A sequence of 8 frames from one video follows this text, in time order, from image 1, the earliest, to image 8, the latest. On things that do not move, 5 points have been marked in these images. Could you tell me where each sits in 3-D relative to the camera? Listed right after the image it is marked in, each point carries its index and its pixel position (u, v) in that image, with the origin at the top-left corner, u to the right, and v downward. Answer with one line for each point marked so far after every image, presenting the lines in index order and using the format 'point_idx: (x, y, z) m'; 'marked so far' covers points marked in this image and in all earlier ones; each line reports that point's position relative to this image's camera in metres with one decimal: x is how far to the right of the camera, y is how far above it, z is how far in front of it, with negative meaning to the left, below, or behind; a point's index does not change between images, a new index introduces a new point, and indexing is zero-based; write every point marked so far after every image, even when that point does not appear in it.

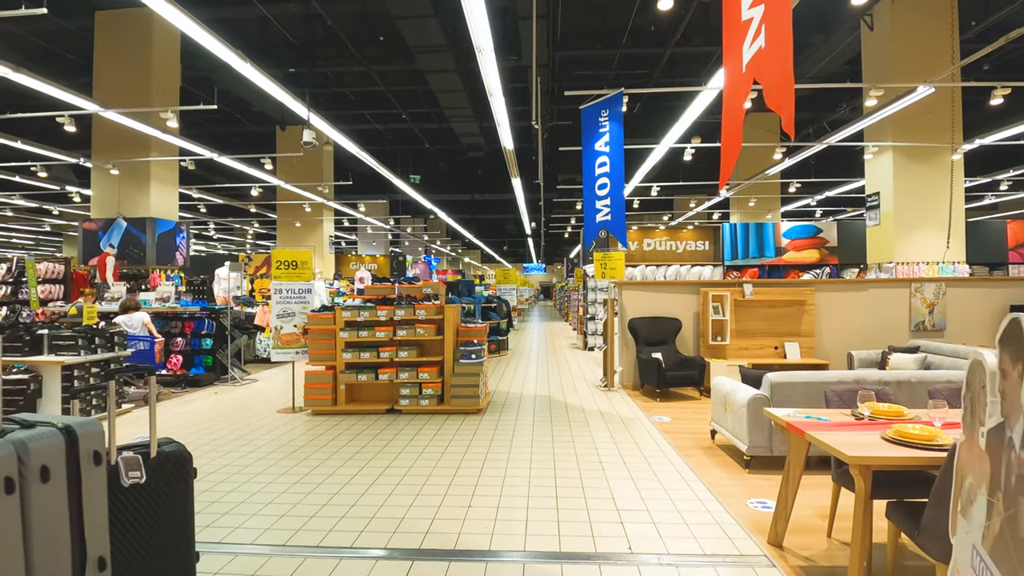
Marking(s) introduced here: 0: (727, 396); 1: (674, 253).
0: (+1.6, -0.8, +4.2) m
1: (+3.0, +0.7, +10.6) m
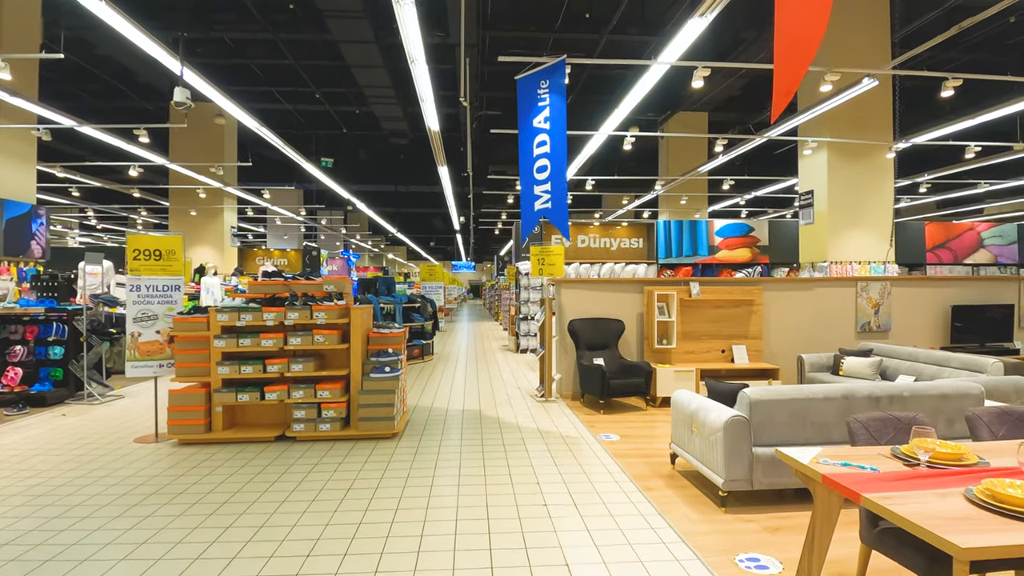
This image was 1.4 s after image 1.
0: (+1.1, -0.8, +3.5) m
1: (+1.7, +0.7, +10.0) m
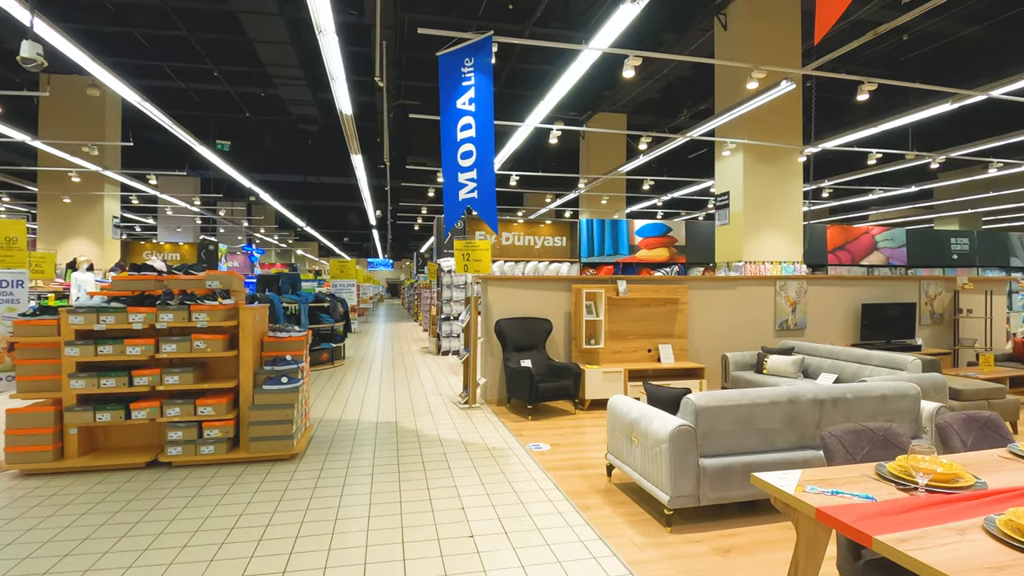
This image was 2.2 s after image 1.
0: (+0.7, -0.8, +3.2) m
1: (+0.4, +0.7, +9.7) m
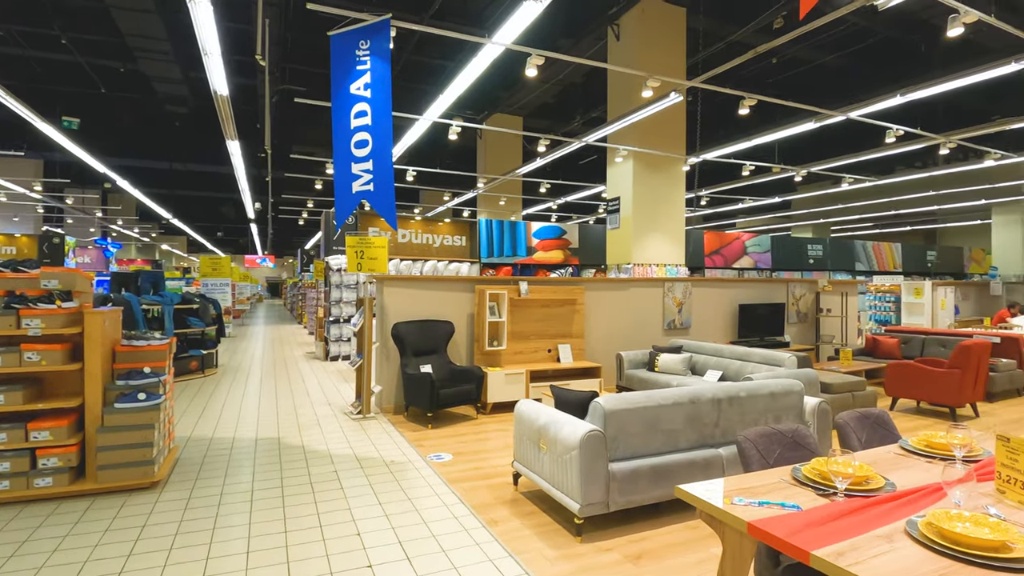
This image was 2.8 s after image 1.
0: (+0.2, -0.8, +3.0) m
1: (-1.4, +0.7, +9.4) m
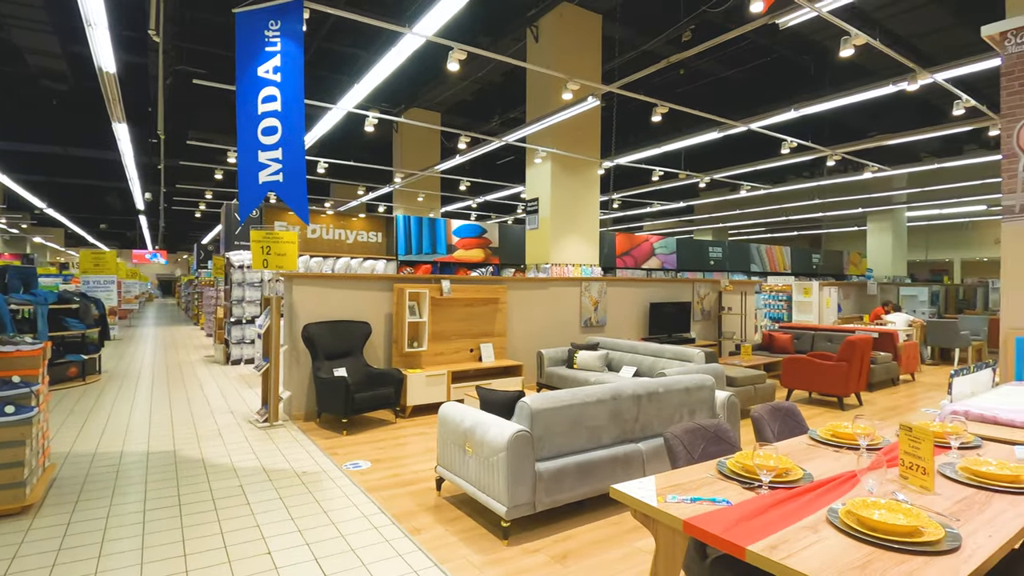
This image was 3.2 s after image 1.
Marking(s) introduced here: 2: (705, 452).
0: (-0.2, -0.8, +3.0) m
1: (-2.7, +0.7, +9.0) m
2: (+0.7, -0.6, +2.0) m
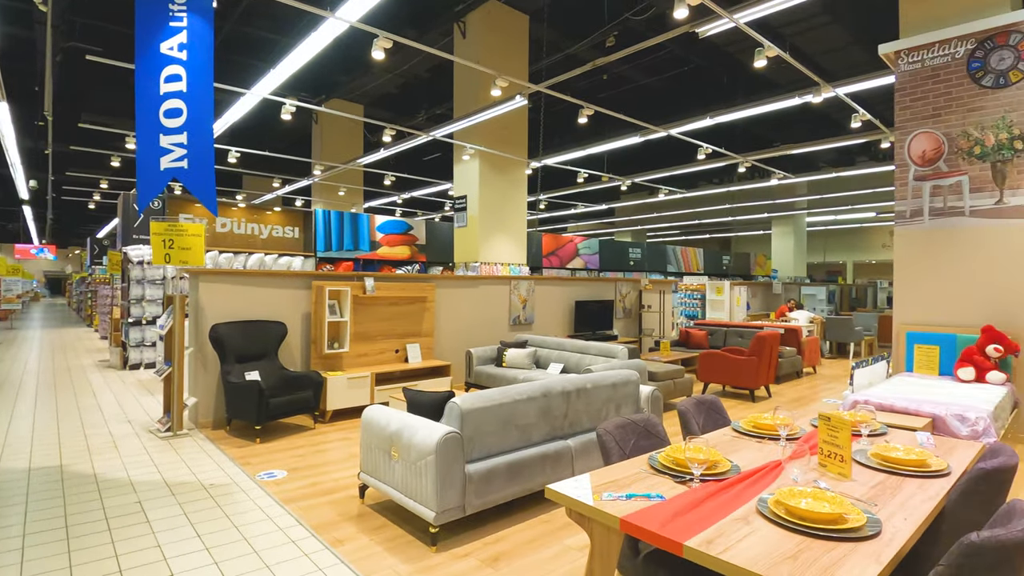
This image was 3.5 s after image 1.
0: (-0.6, -0.8, +2.8) m
1: (-3.9, +0.7, +8.5) m
2: (+0.5, -0.6, +2.0) m
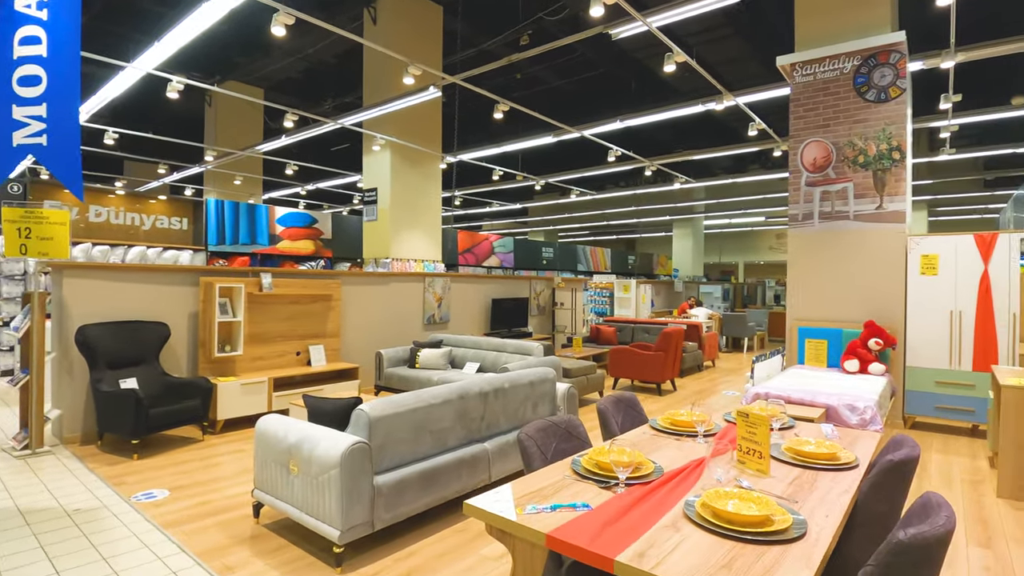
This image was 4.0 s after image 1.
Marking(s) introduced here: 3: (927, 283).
0: (-1.0, -0.7, +2.6) m
1: (-5.1, +0.8, +7.7) m
2: (+0.2, -0.6, +1.9) m
3: (+3.5, 0.0, +4.7) m
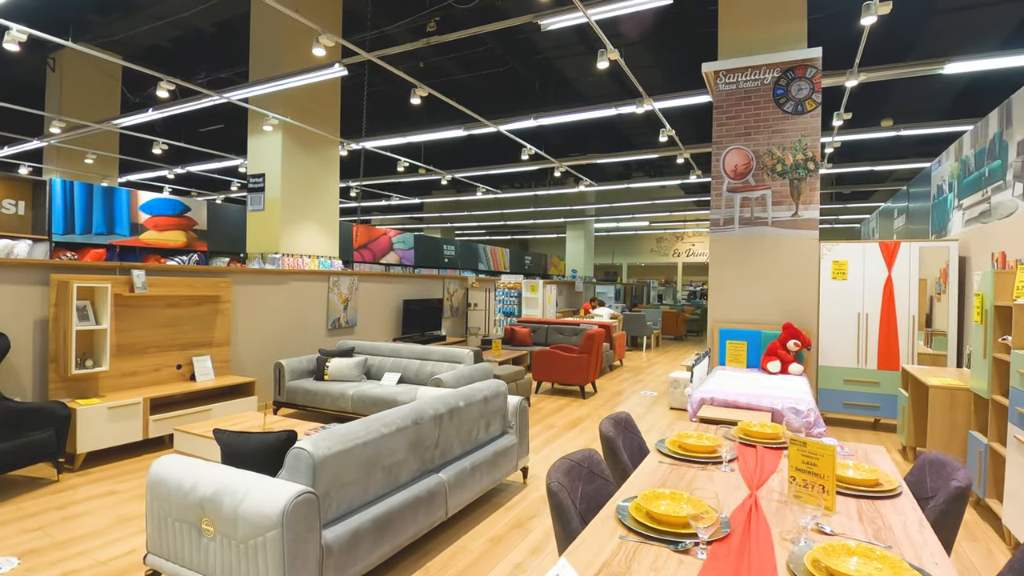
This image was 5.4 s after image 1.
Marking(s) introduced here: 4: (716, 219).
0: (-1.1, -0.8, +2.0) m
1: (-6.1, +0.8, +6.1) m
2: (+0.2, -0.6, +1.6) m
3: (+2.9, 0.0, +5.0) m
4: (+2.0, +0.7, +5.4) m
